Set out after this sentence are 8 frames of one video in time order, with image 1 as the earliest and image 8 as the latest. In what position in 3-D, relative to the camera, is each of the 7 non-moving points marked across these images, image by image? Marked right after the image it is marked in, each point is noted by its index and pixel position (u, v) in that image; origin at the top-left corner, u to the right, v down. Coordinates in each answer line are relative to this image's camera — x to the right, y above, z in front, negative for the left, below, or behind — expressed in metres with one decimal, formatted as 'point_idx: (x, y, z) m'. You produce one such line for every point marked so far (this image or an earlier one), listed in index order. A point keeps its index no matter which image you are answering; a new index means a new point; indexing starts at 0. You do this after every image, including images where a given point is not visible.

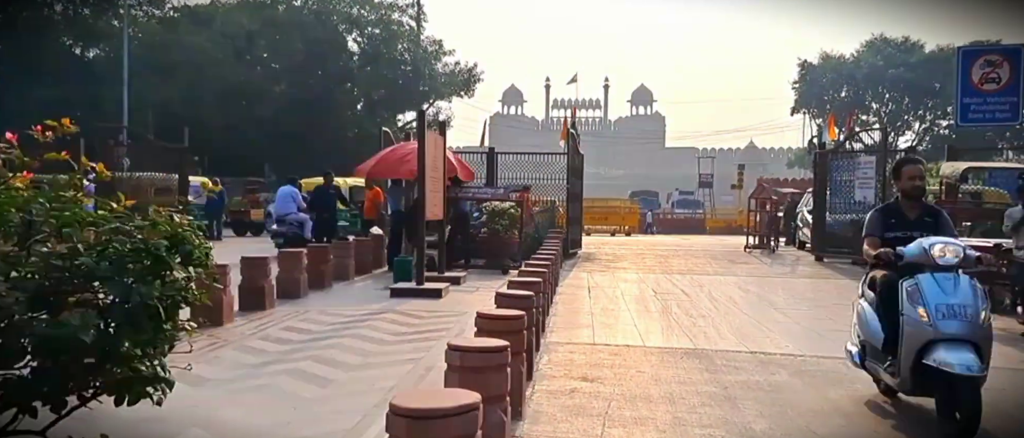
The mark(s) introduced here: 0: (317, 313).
0: (-2.0, -1.0, +10.3) m
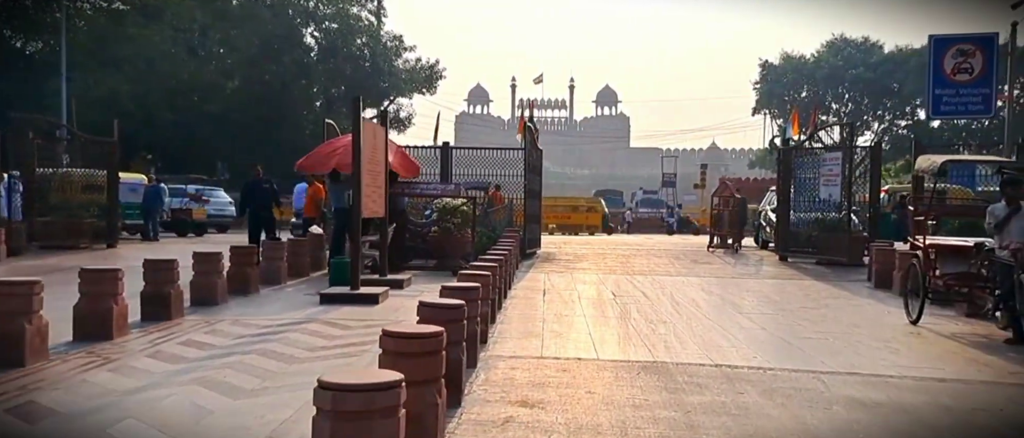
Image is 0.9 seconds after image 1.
0: (-2.6, -0.9, +9.1) m
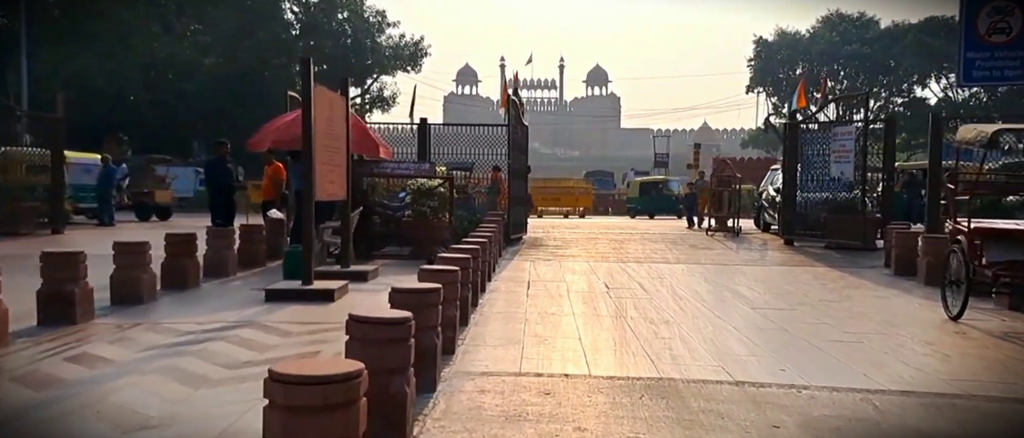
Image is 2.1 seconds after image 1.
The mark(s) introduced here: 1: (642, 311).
0: (-2.8, -0.8, +7.6) m
1: (+1.2, -0.9, +9.5) m
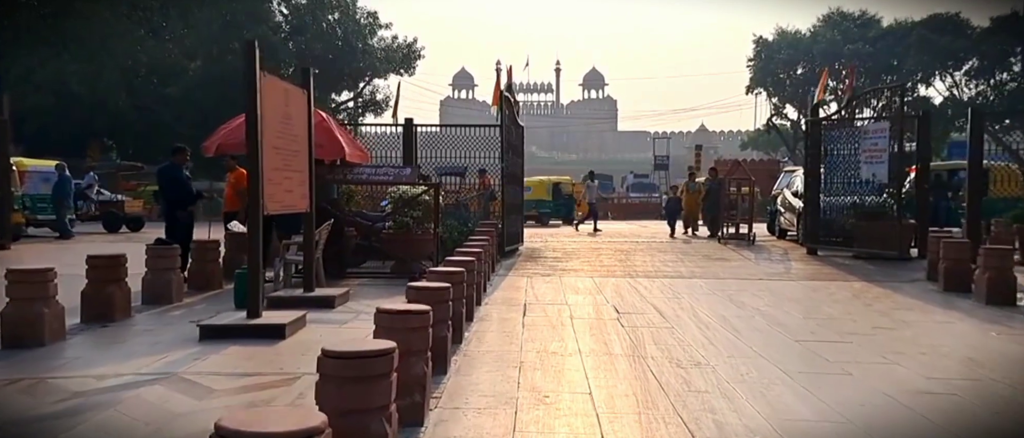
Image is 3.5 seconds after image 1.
0: (-2.8, -1.0, +5.8) m
1: (+1.2, -1.0, +7.7) m
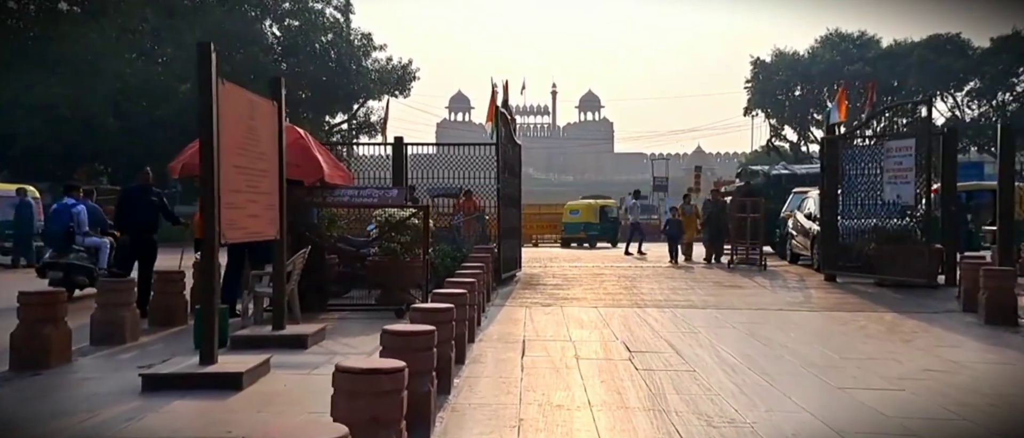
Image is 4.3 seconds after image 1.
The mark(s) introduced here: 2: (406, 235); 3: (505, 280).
0: (-2.8, -1.1, +4.6) m
1: (+1.1, -1.2, +6.6) m
2: (-1.3, -0.2, +12.3) m
3: (-0.1, -1.0, +16.1) m
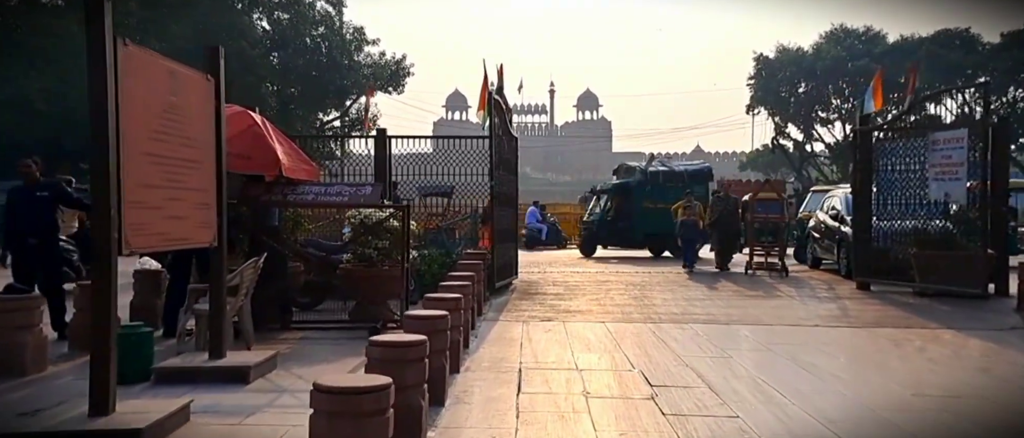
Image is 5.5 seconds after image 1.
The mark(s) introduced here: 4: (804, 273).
0: (-2.9, -1.1, +2.9) m
1: (+1.1, -1.2, +4.9) m
2: (-1.4, -0.2, +10.6) m
3: (-0.2, -1.0, +14.4) m
4: (+4.9, -0.9, +16.9) m
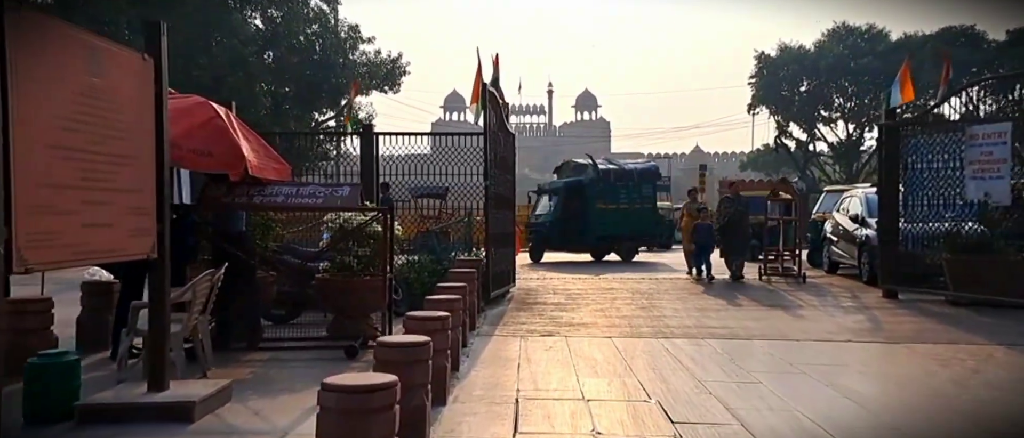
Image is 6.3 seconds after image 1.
0: (-2.9, -1.2, +1.8) m
1: (+1.1, -1.2, +3.7) m
2: (-1.4, -0.3, +9.5) m
3: (-0.2, -1.0, +13.2) m
4: (+4.8, -0.9, +15.8) m
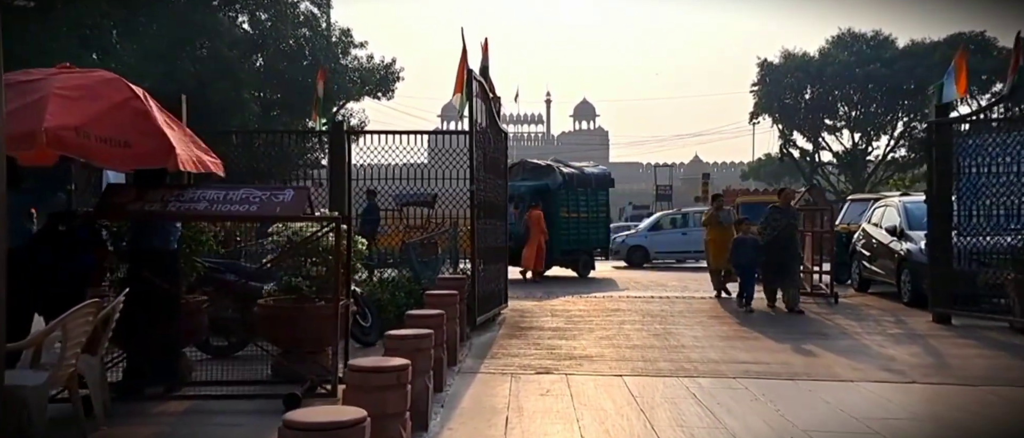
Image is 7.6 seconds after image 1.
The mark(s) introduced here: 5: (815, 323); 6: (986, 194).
0: (-3.0, -1.2, 0.0) m
1: (+1.0, -1.3, +1.9) m
2: (-1.5, -0.4, +7.7) m
3: (-0.3, -1.2, +11.4) m
4: (+4.7, -1.1, +14.0) m
5: (+3.4, -1.1, +11.4) m
6: (+5.1, +0.3, +10.9) m
